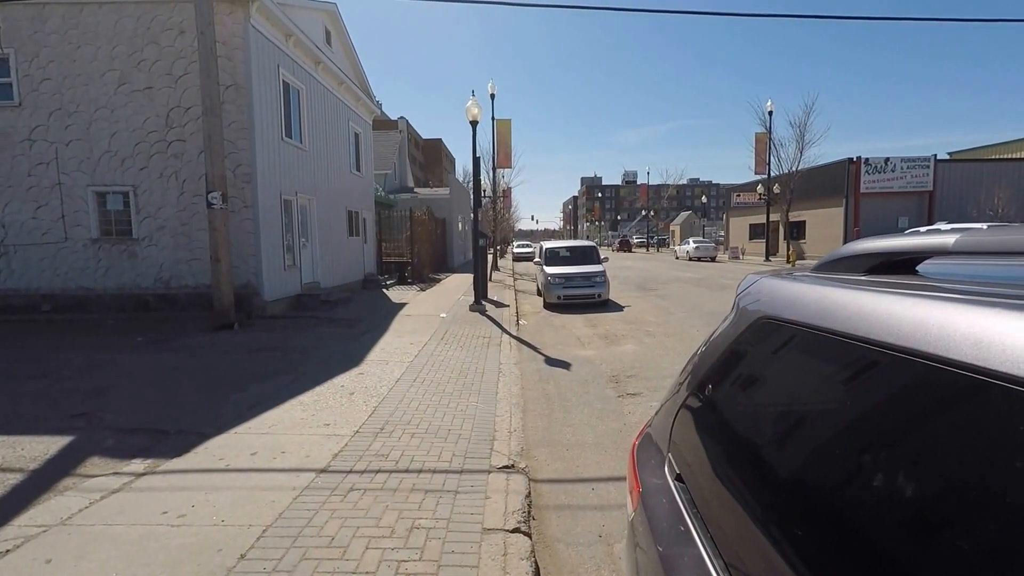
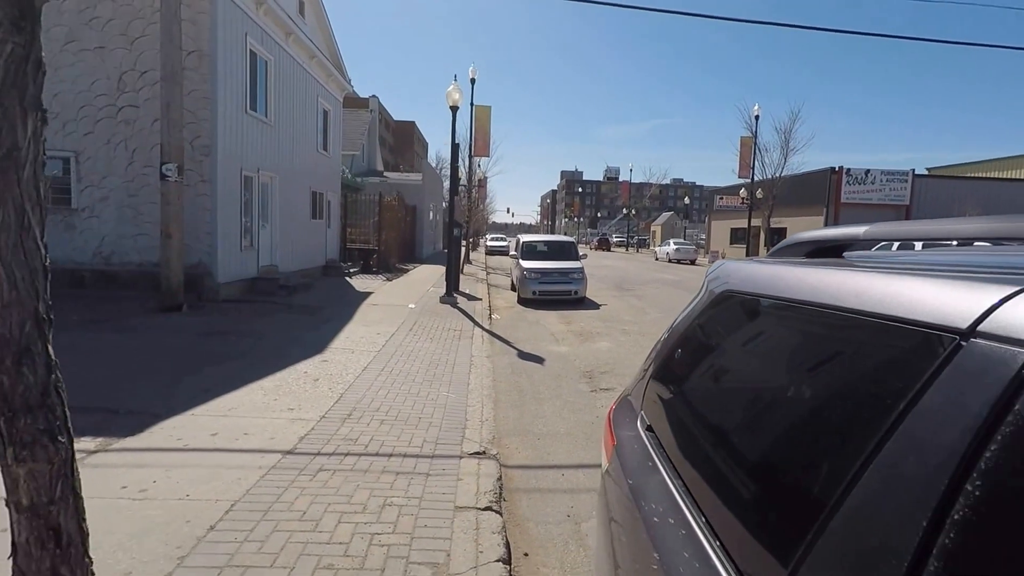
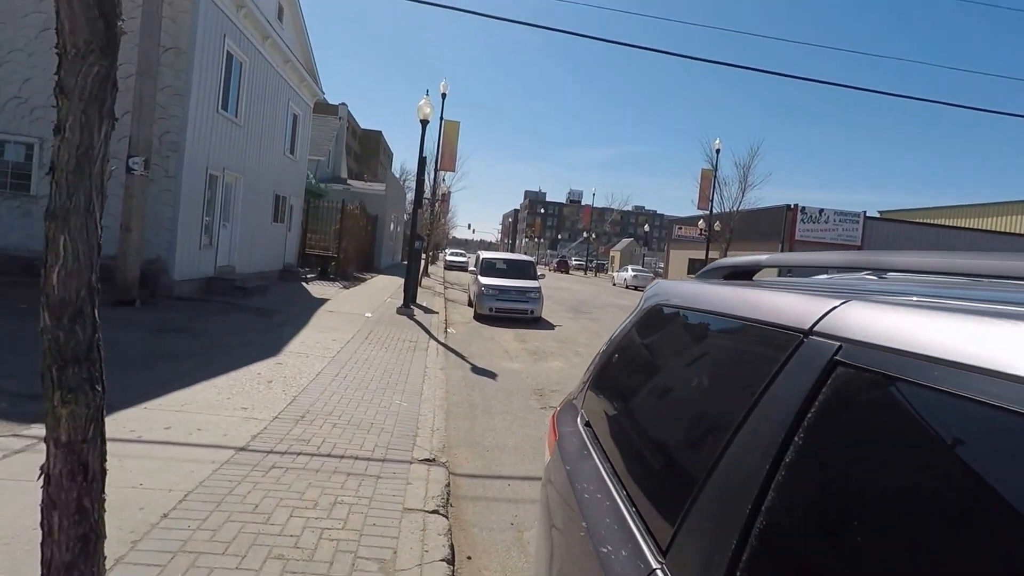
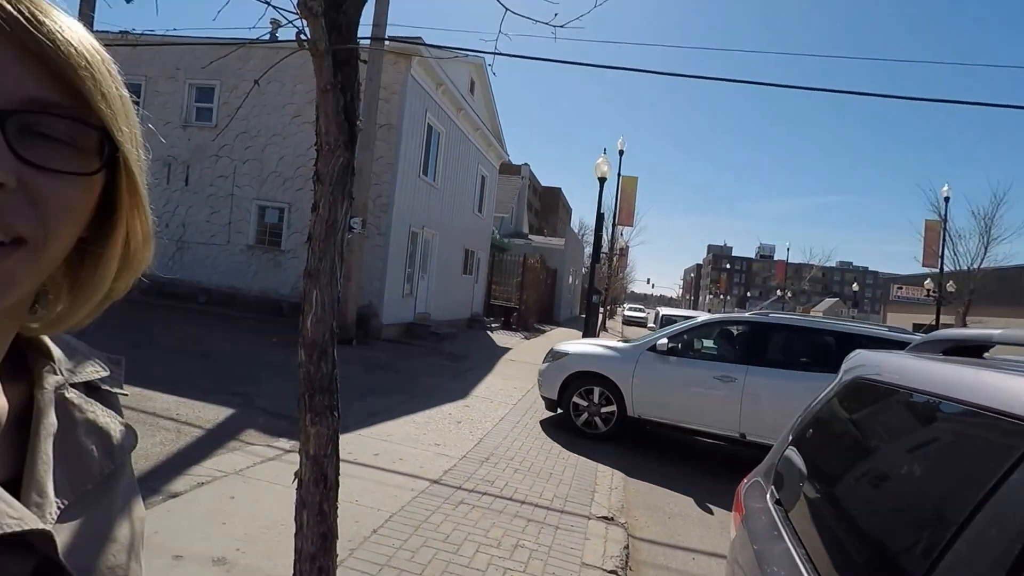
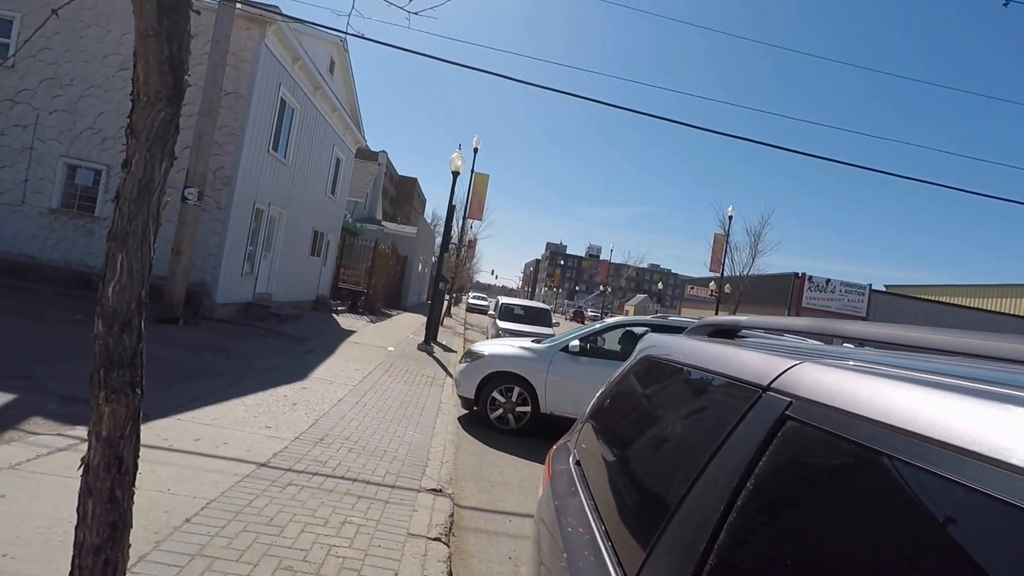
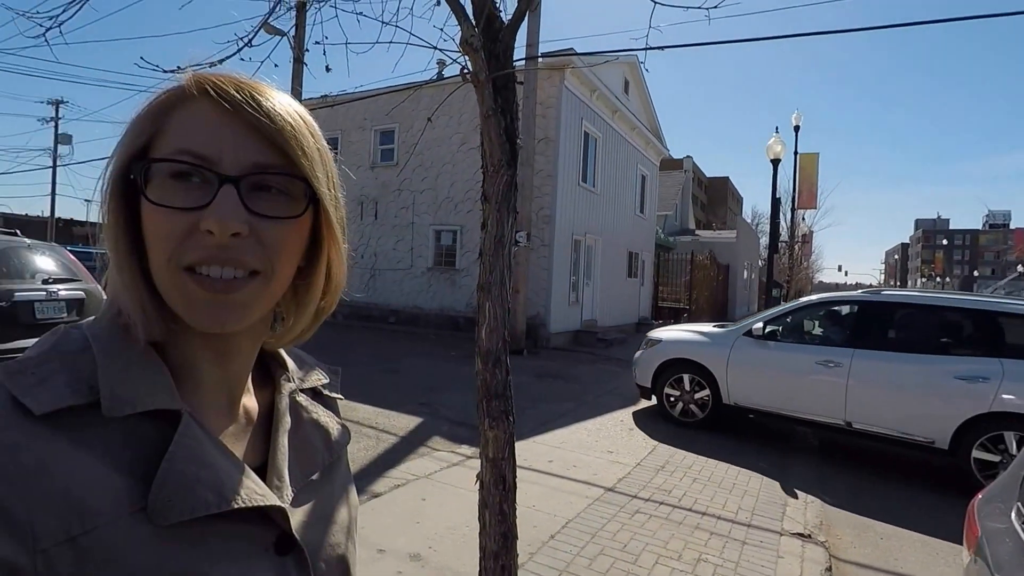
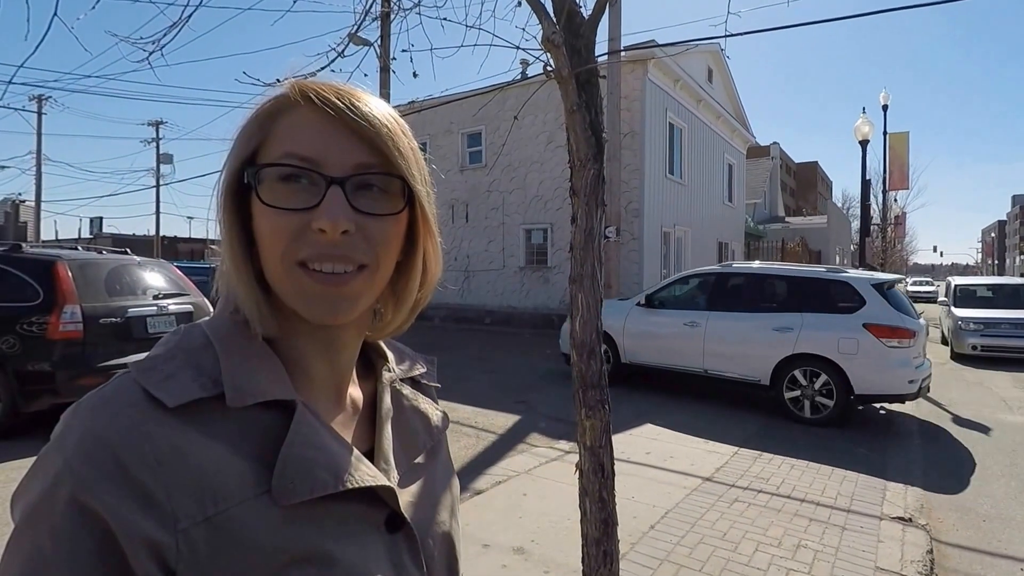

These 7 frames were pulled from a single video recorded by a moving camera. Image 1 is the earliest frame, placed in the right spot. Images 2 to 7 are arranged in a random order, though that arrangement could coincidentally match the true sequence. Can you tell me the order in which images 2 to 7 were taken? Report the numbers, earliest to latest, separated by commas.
2, 3, 5, 4, 6, 7
